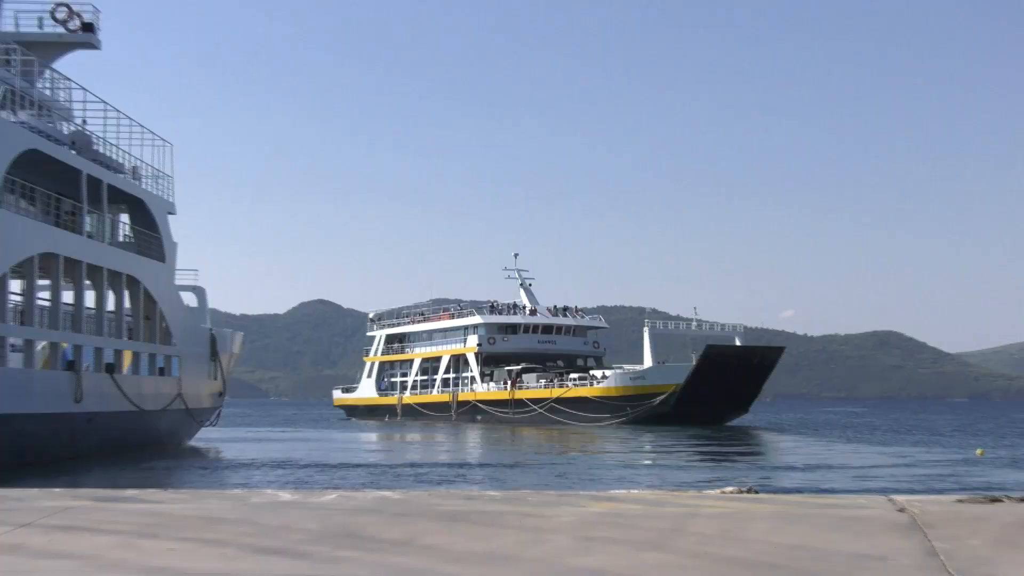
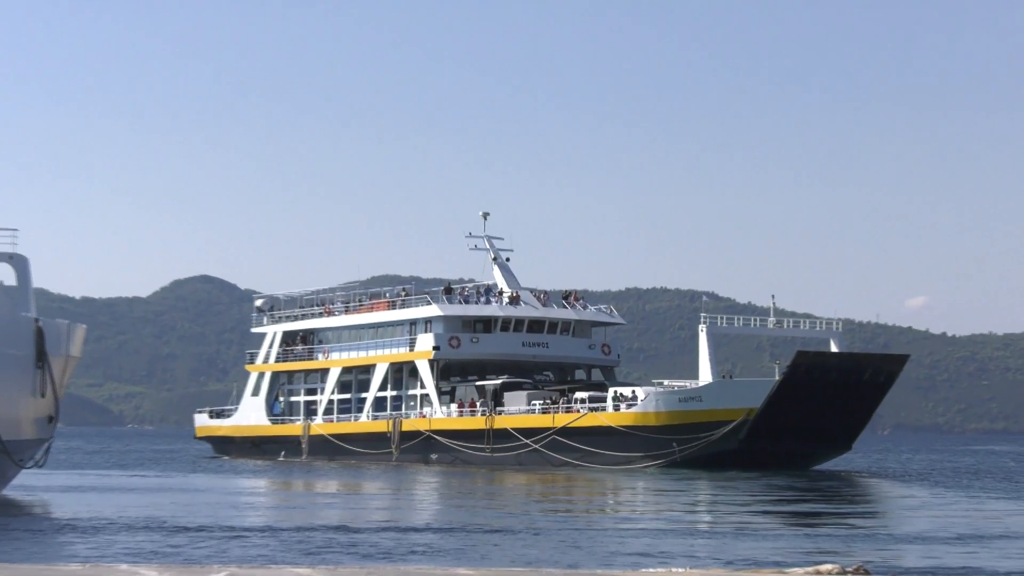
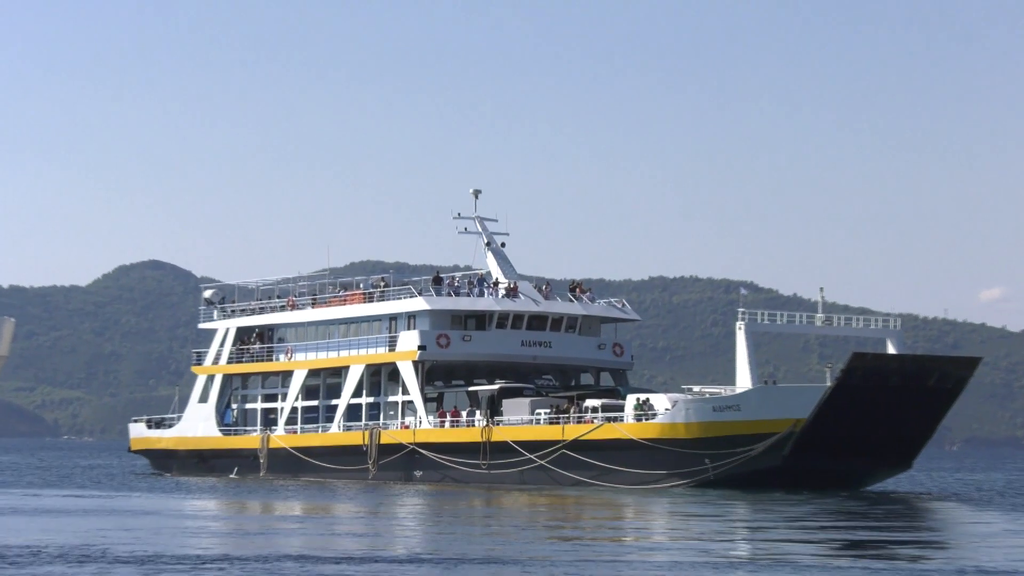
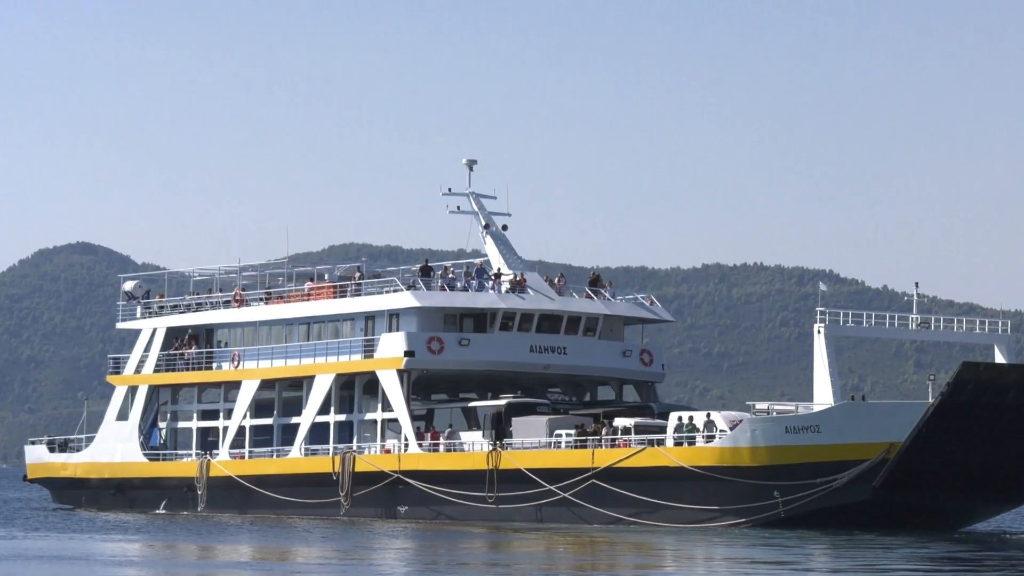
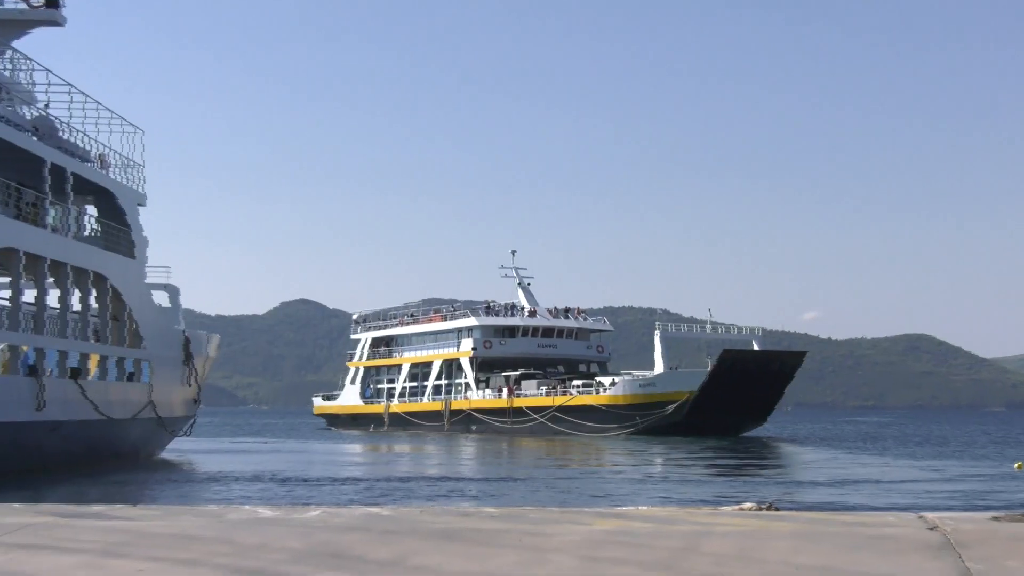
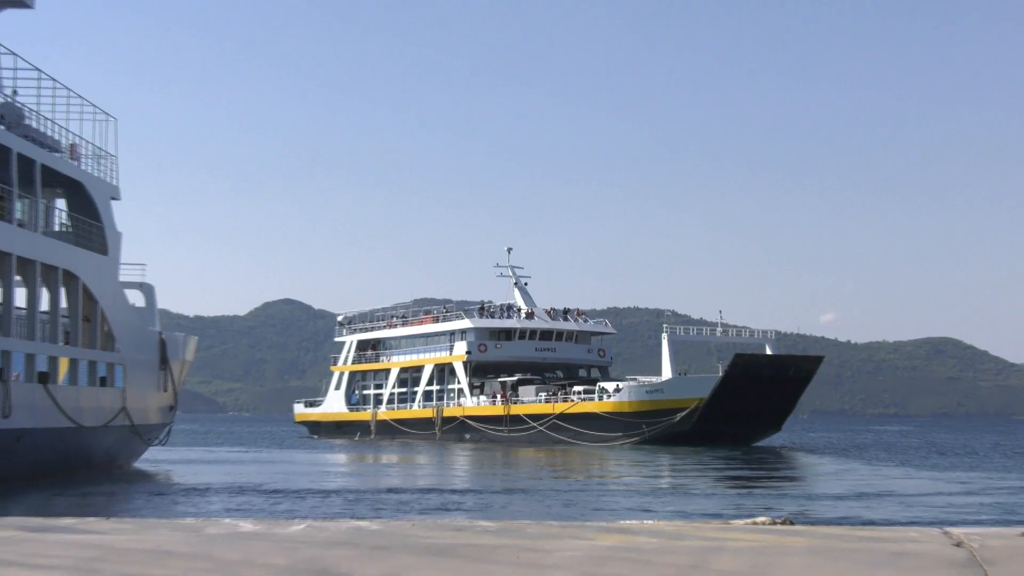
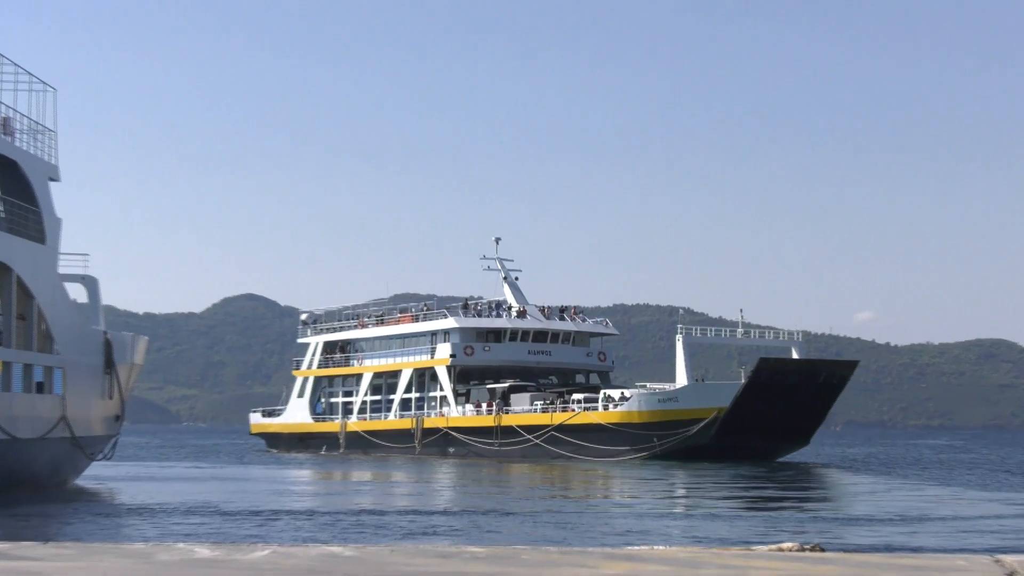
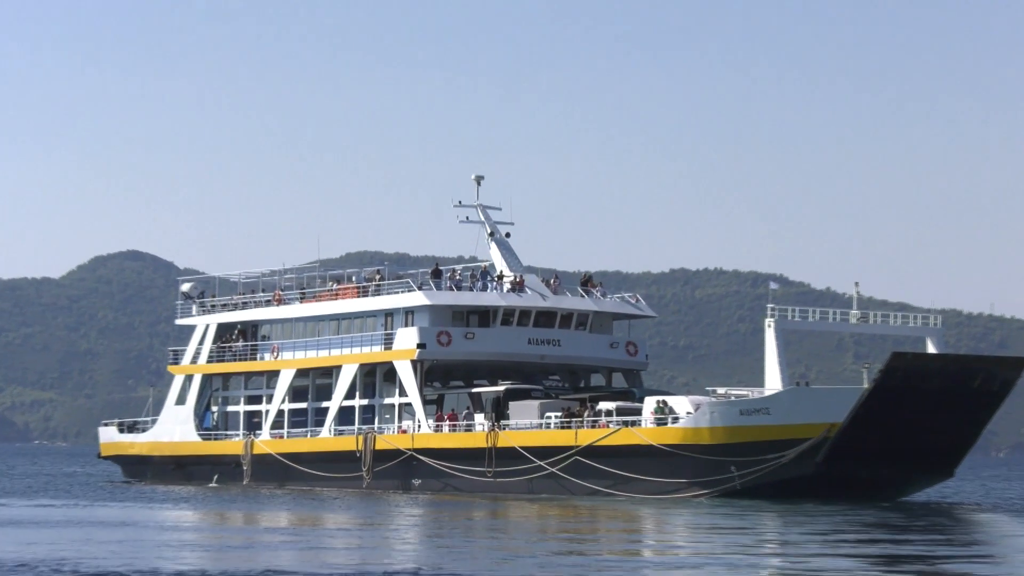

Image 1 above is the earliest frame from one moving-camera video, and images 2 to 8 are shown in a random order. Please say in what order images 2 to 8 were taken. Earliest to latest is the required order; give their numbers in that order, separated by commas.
5, 6, 7, 2, 3, 8, 4
